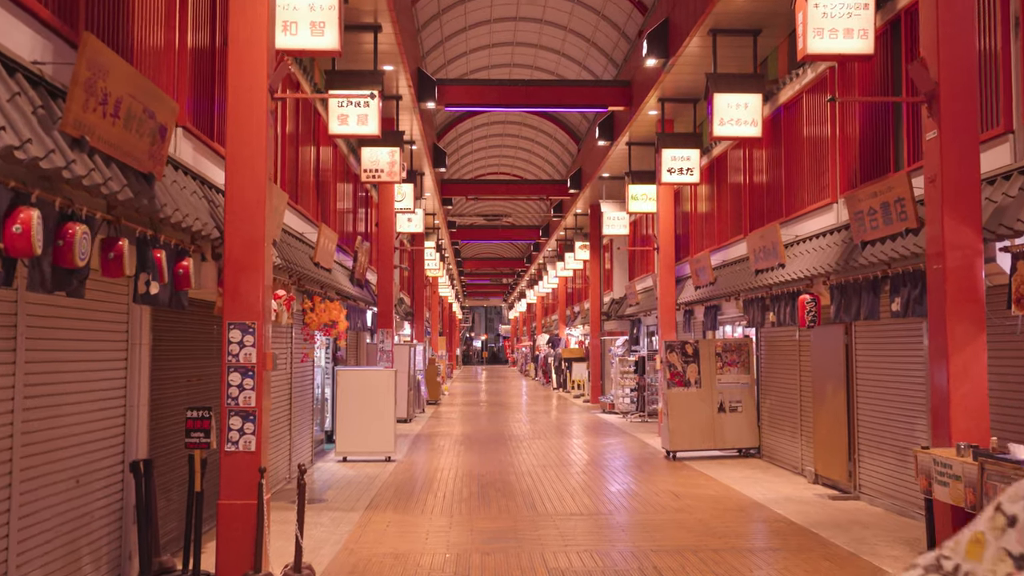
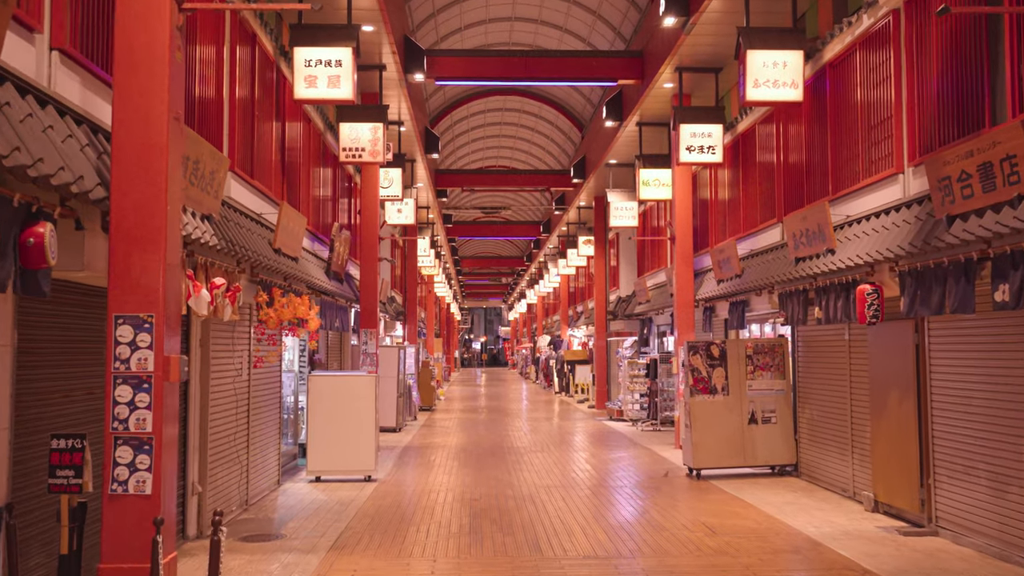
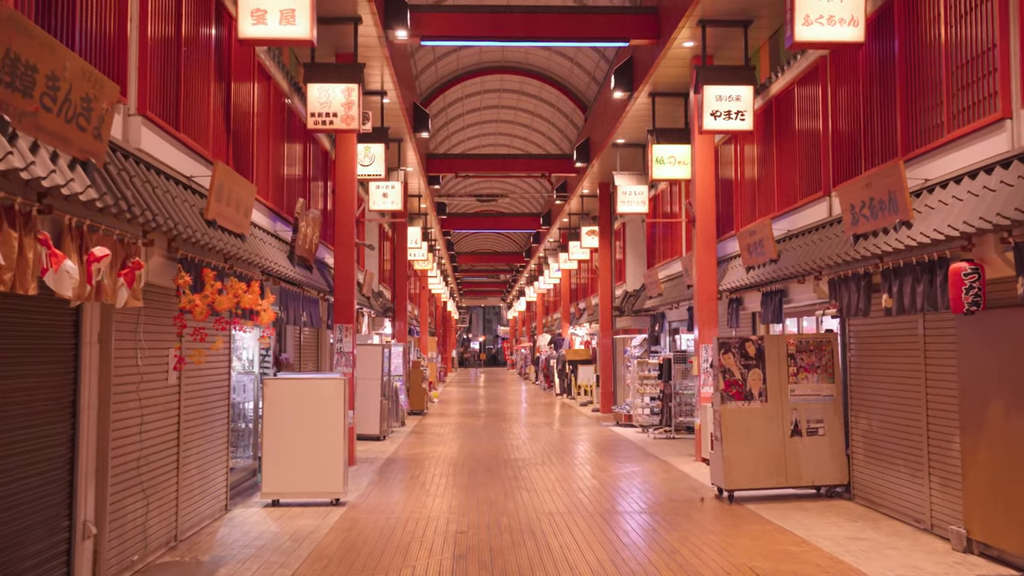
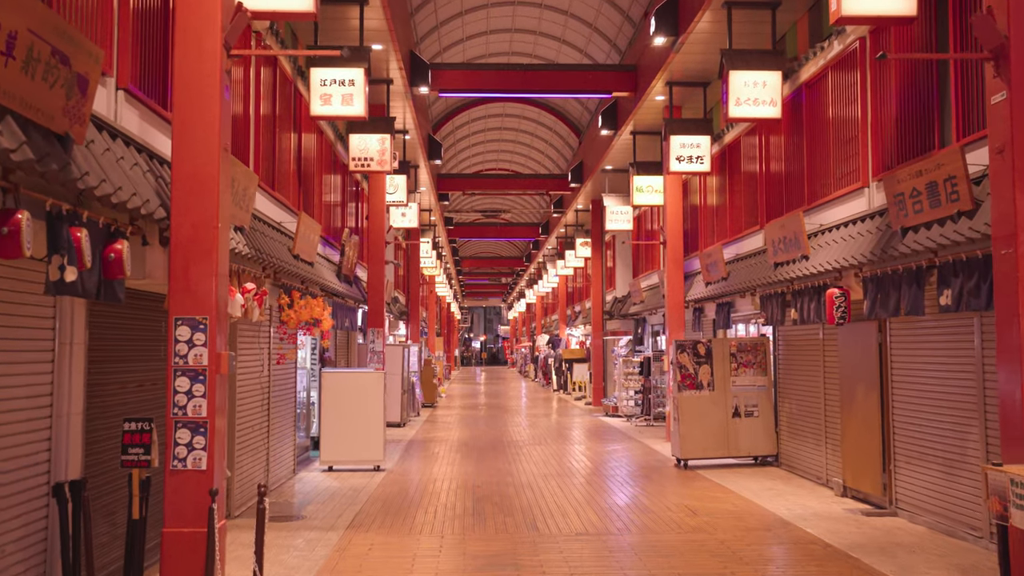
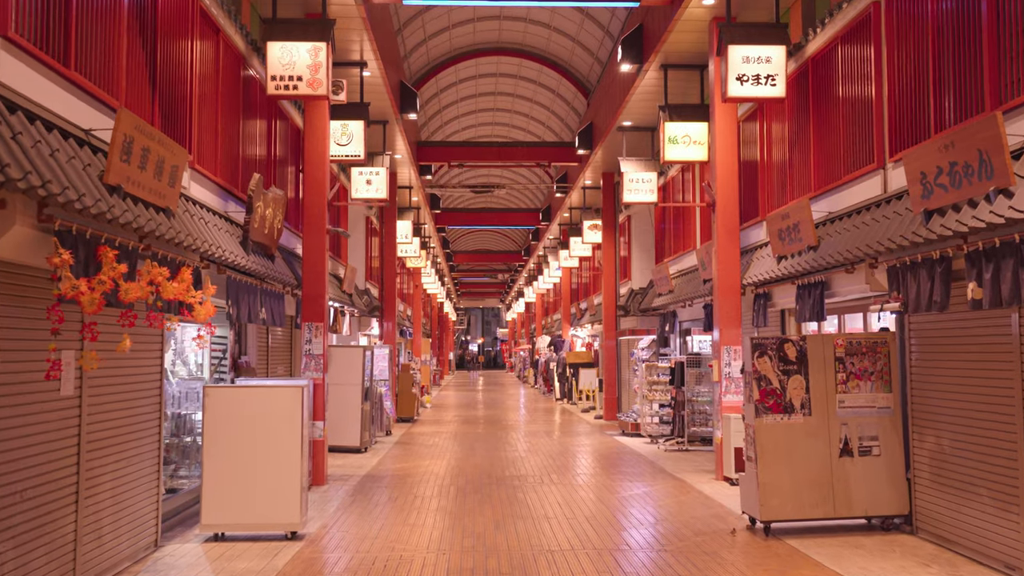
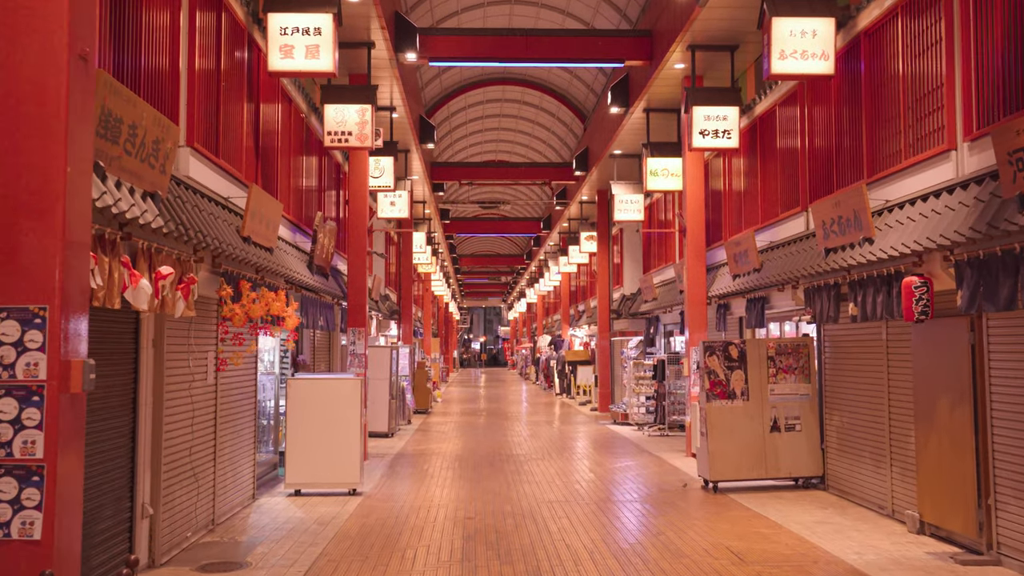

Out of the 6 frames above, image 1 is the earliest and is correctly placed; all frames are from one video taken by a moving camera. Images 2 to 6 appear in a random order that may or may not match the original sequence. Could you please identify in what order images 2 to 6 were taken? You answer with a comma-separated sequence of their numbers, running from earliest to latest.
4, 2, 6, 3, 5
